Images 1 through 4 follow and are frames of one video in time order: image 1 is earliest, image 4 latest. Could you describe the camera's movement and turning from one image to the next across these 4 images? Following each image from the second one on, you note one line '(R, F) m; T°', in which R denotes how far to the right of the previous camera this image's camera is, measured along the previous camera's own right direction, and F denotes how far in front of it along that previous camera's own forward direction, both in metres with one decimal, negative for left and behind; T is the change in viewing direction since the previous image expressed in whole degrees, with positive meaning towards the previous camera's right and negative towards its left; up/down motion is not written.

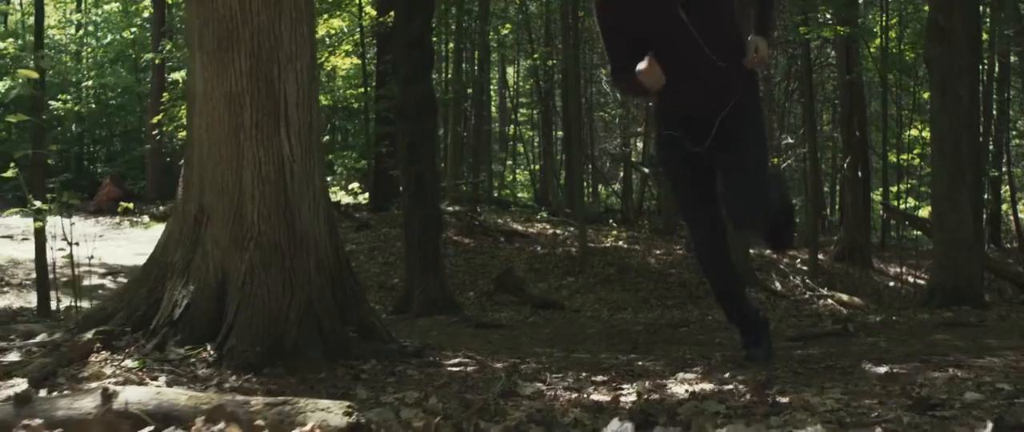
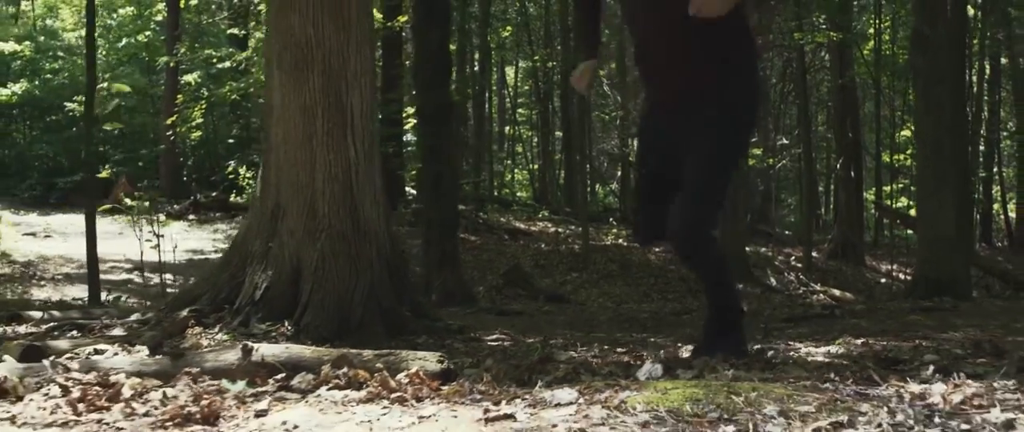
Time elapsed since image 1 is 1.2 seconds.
(-0.2, -0.8) m; 0°
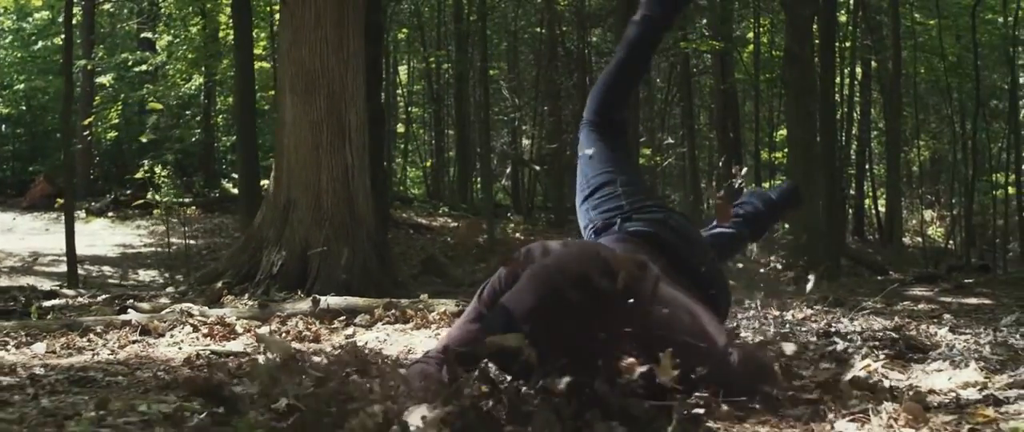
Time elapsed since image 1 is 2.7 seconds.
(-0.6, -1.6) m; +6°
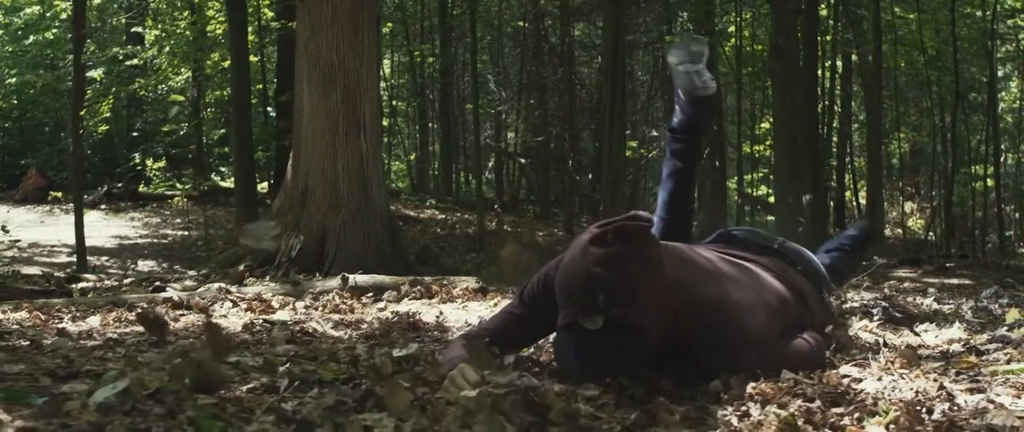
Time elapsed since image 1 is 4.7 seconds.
(-0.2, -0.4) m; +1°
